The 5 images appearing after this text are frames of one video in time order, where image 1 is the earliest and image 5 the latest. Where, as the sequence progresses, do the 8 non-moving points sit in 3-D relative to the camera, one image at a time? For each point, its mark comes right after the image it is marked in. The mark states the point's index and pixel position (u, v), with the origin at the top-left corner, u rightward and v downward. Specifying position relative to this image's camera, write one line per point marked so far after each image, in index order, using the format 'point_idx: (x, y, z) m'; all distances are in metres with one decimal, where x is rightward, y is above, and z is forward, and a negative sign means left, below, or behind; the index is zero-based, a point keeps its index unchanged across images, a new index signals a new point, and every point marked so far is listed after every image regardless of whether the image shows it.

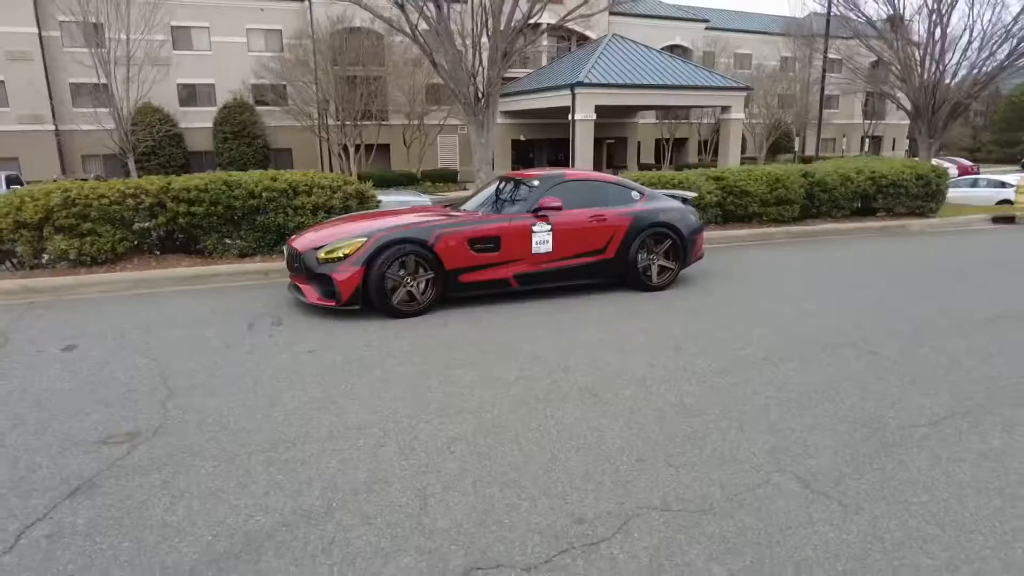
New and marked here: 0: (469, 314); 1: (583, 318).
0: (-0.3, -0.2, +6.9) m
1: (+0.5, -0.2, +6.7) m
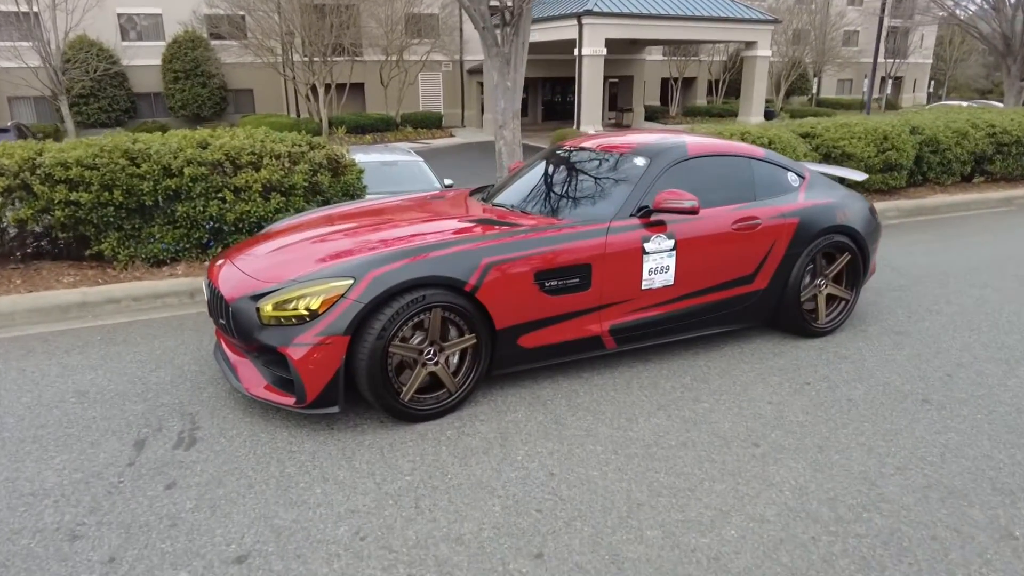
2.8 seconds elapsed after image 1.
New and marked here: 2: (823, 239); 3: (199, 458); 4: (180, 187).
0: (+0.1, -0.5, +3.8) m
1: (+0.9, -0.5, +3.7) m
2: (+1.5, +0.2, +4.7) m
3: (-1.1, -0.6, +3.4) m
4: (-1.9, +0.6, +5.6) m
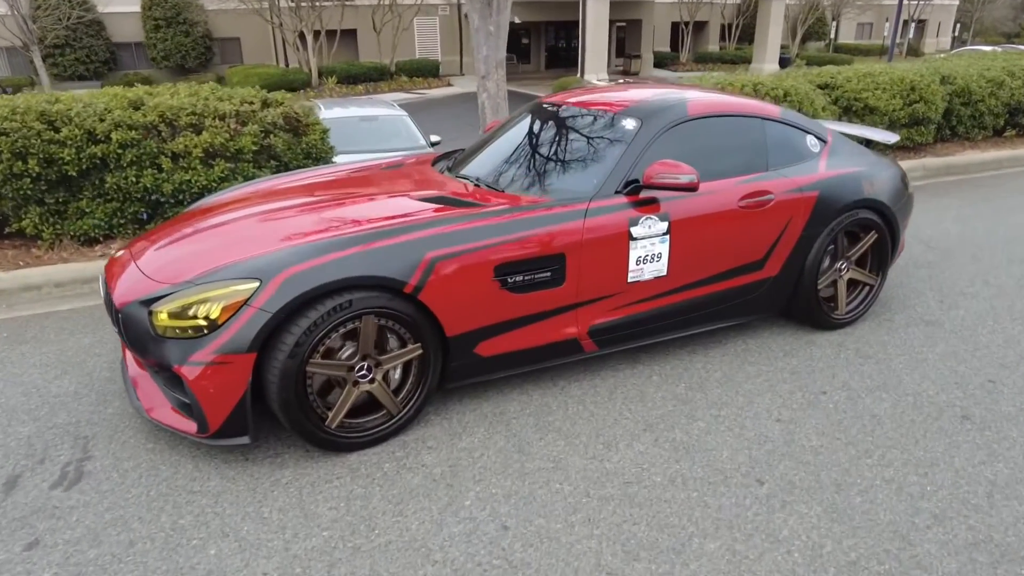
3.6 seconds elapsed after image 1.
0: (0.0, -0.5, +3.2) m
1: (+0.8, -0.5, +3.0) m
2: (+1.3, +0.3, +4.0) m
3: (-1.2, -0.6, +2.8) m
4: (-2.0, +0.7, +4.9) m
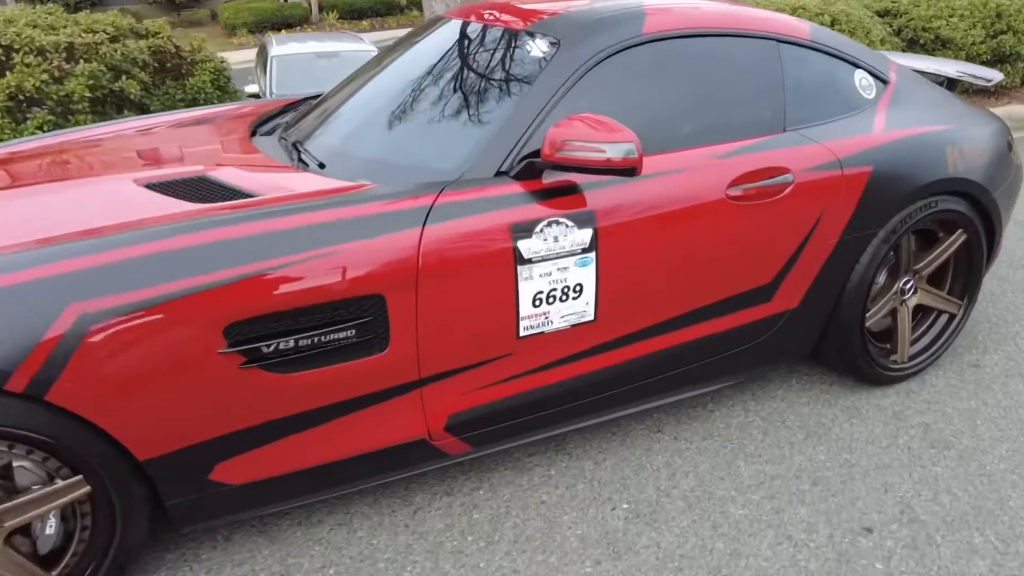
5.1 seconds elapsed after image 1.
0: (-0.4, -0.6, +1.7) m
1: (+0.3, -0.6, +1.5) m
2: (+1.0, +0.2, +2.4) m
3: (-1.6, -0.7, +1.4) m
4: (-2.3, +0.7, +3.5) m
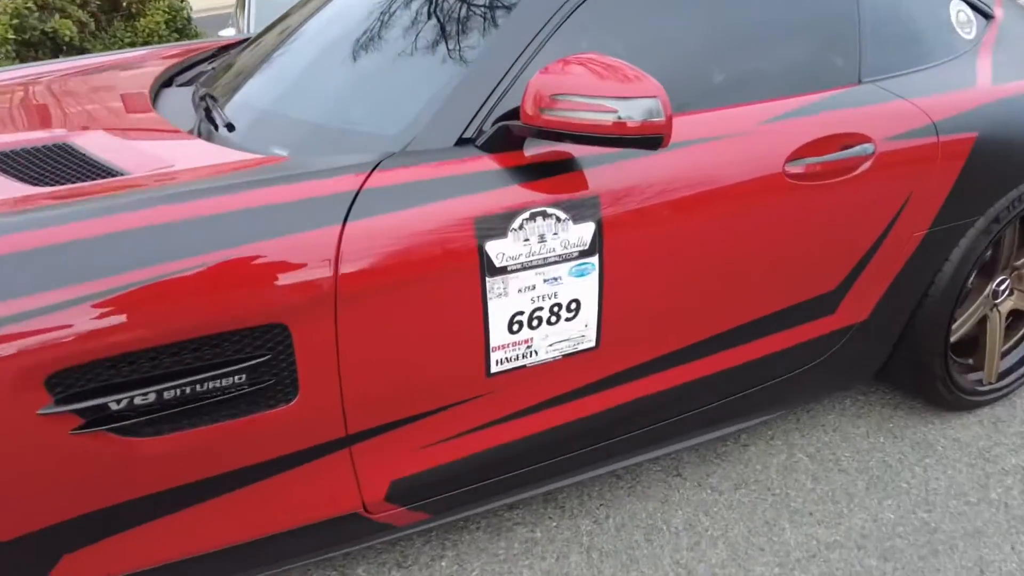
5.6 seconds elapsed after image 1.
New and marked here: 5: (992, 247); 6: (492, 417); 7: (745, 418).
0: (-0.5, -0.6, +1.2) m
1: (+0.3, -0.7, +1.0) m
2: (+0.9, +0.2, +1.9) m
3: (-1.7, -0.8, +0.9) m
4: (-2.3, +0.7, +2.9) m
5: (+0.9, +0.1, +1.9) m
6: (0.0, -0.2, +1.4) m
7: (+0.4, -0.2, +1.8) m
